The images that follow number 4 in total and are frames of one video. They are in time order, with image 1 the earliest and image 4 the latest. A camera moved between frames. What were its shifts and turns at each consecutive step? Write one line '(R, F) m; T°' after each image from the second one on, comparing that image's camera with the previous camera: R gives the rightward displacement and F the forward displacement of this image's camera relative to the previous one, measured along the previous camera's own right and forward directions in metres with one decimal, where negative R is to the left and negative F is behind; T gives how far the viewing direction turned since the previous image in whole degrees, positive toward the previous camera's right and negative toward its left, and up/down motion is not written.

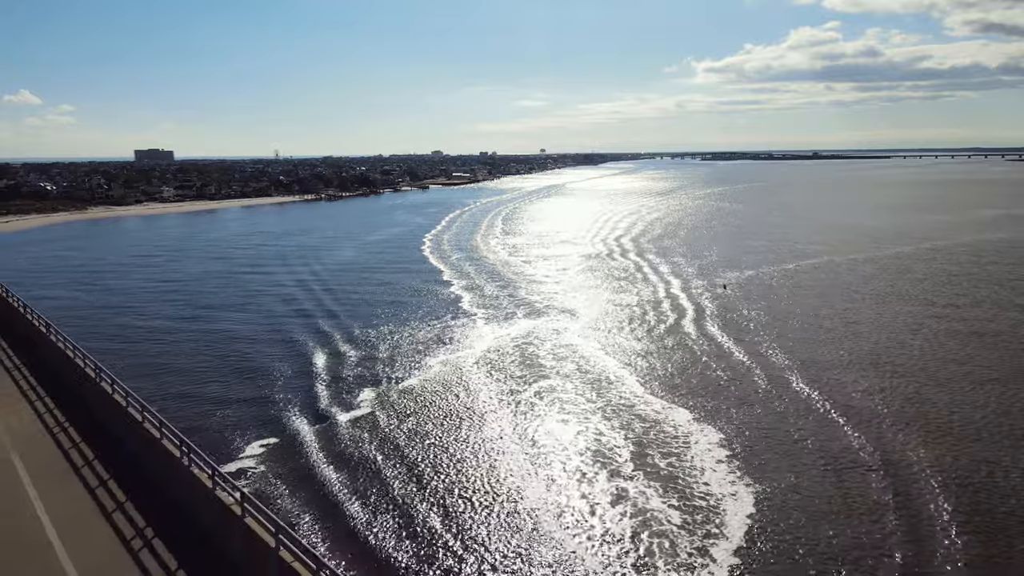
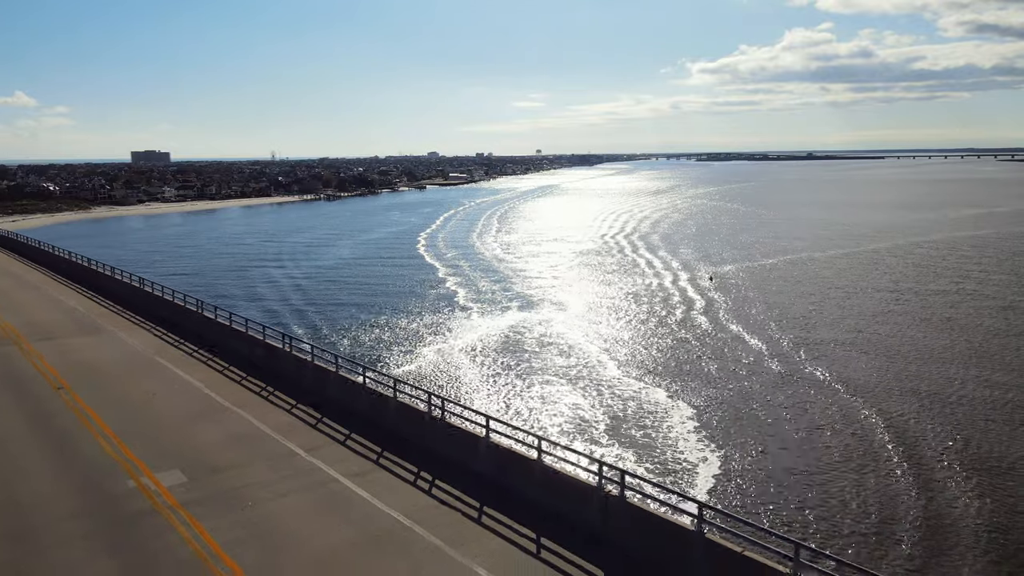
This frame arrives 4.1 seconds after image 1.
(+0.1, -2.1) m; 0°
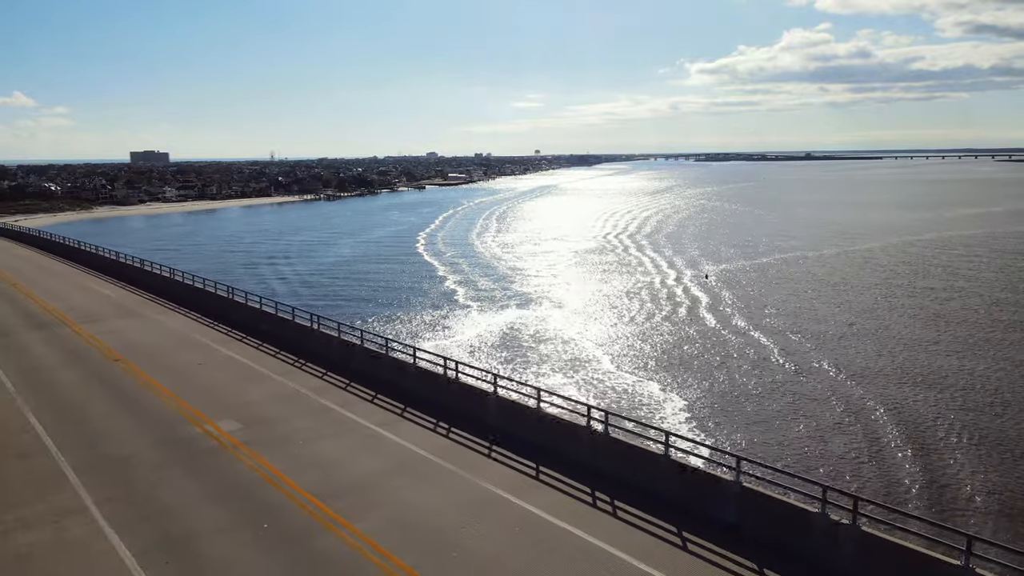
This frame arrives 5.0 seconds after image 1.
(0.0, -0.8) m; 0°
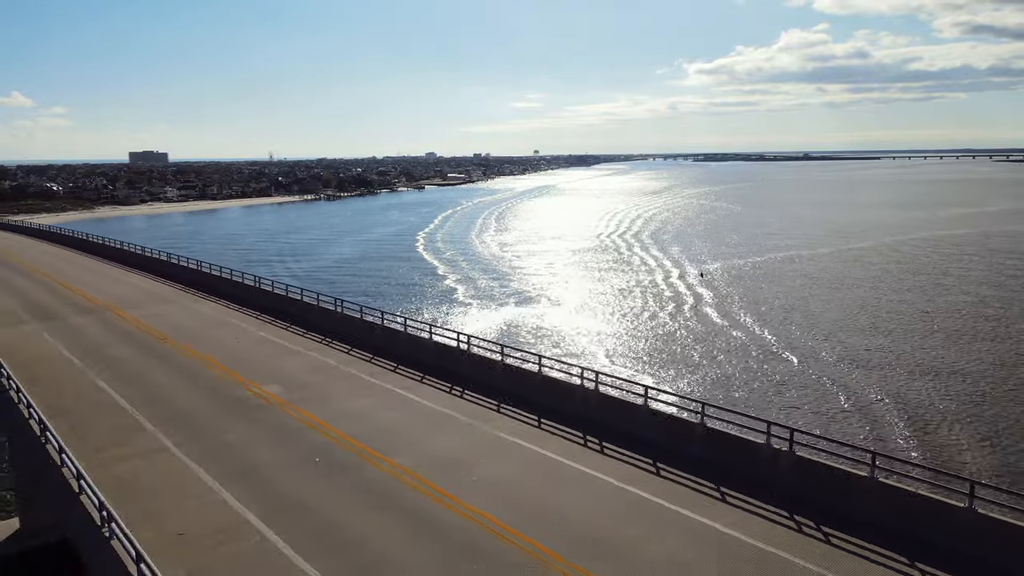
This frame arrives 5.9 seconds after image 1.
(0.0, -0.8) m; 0°
